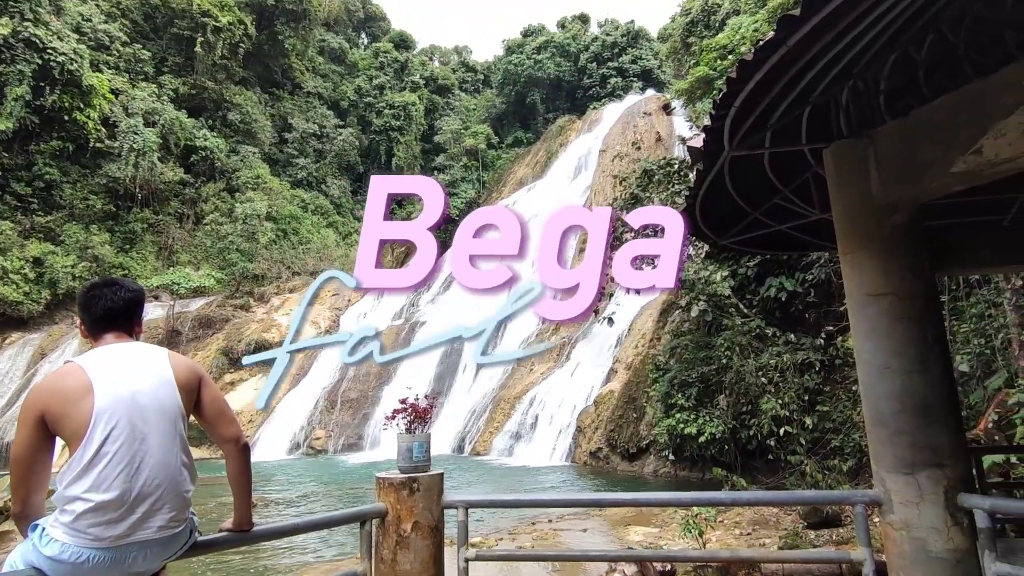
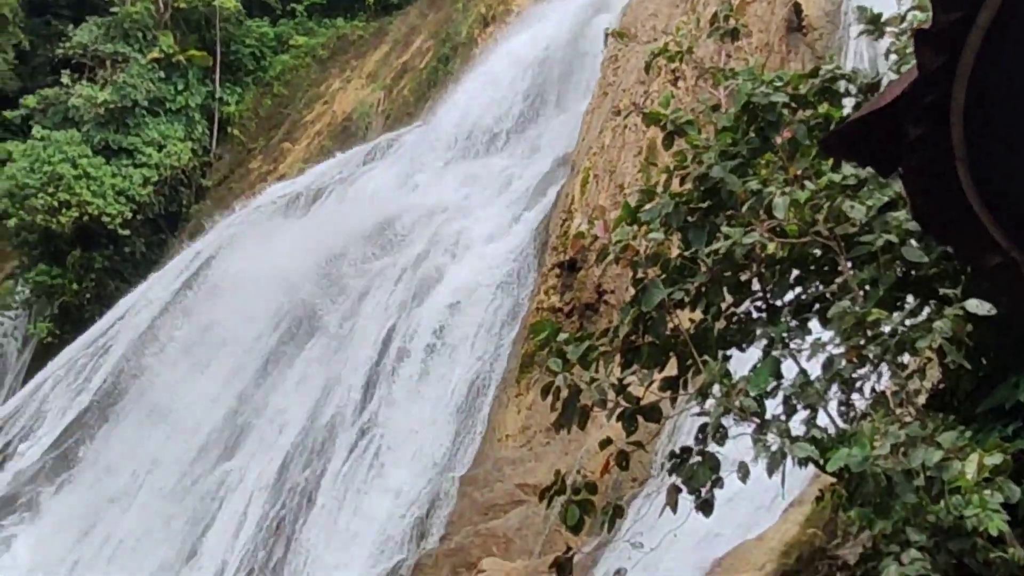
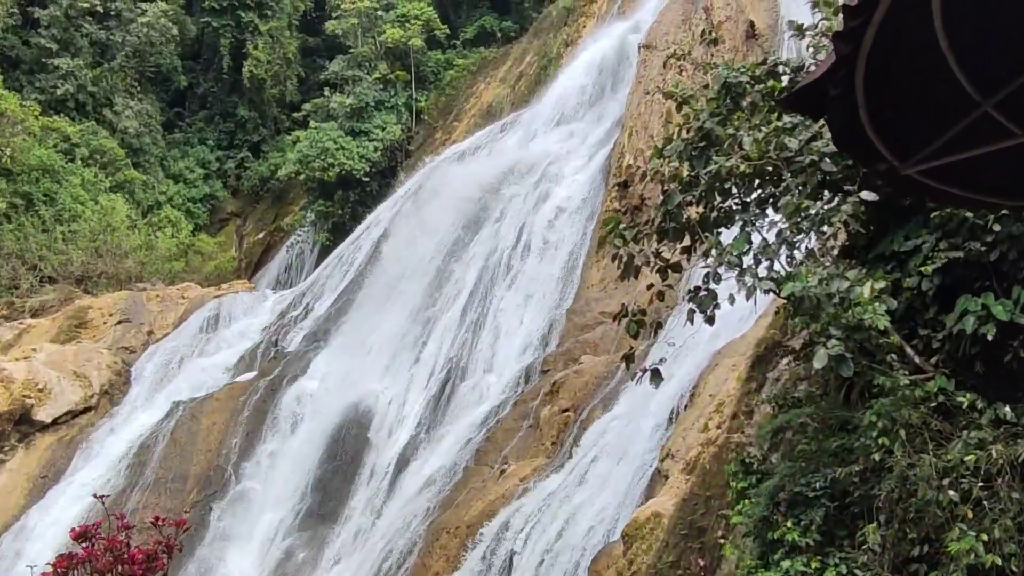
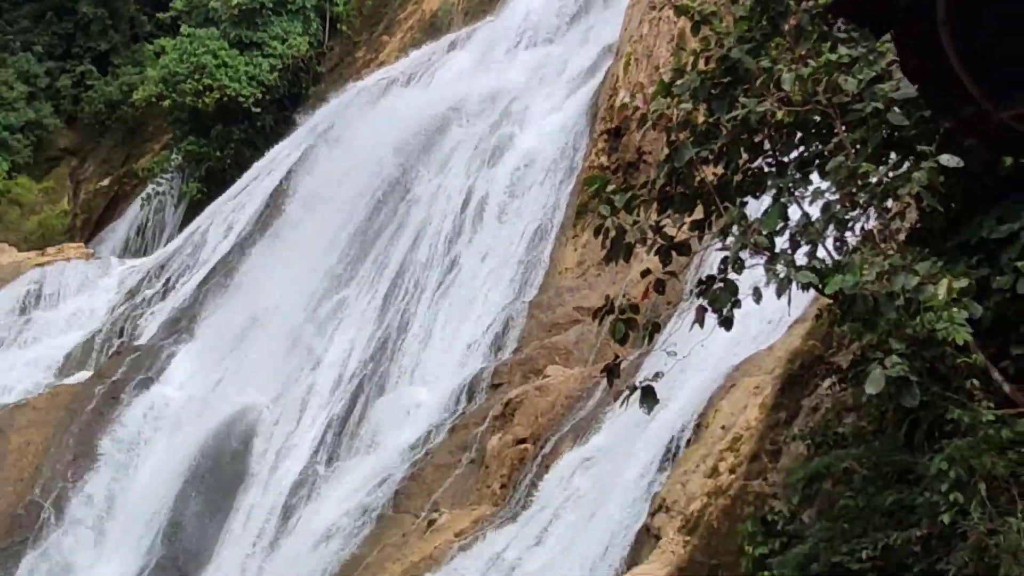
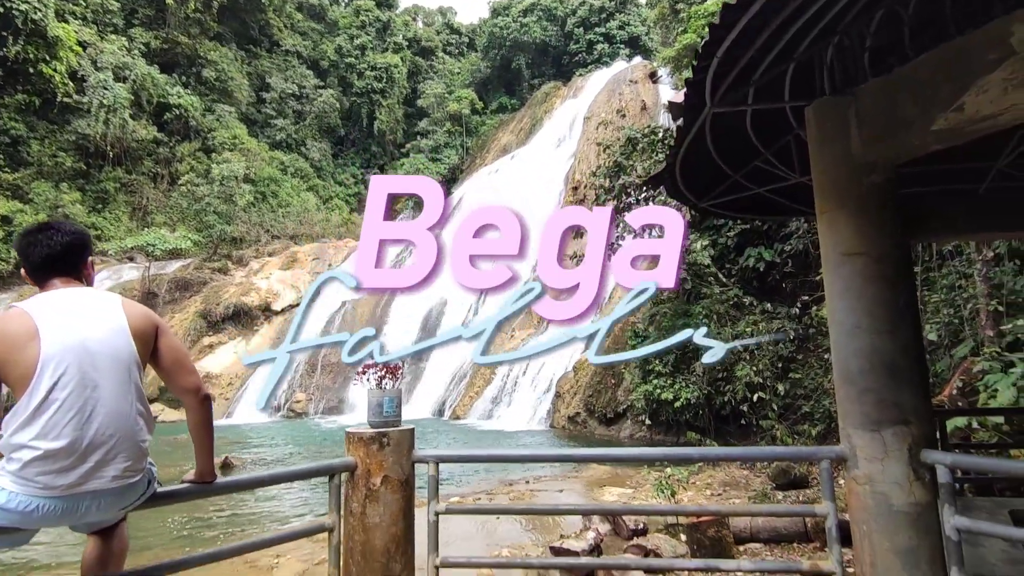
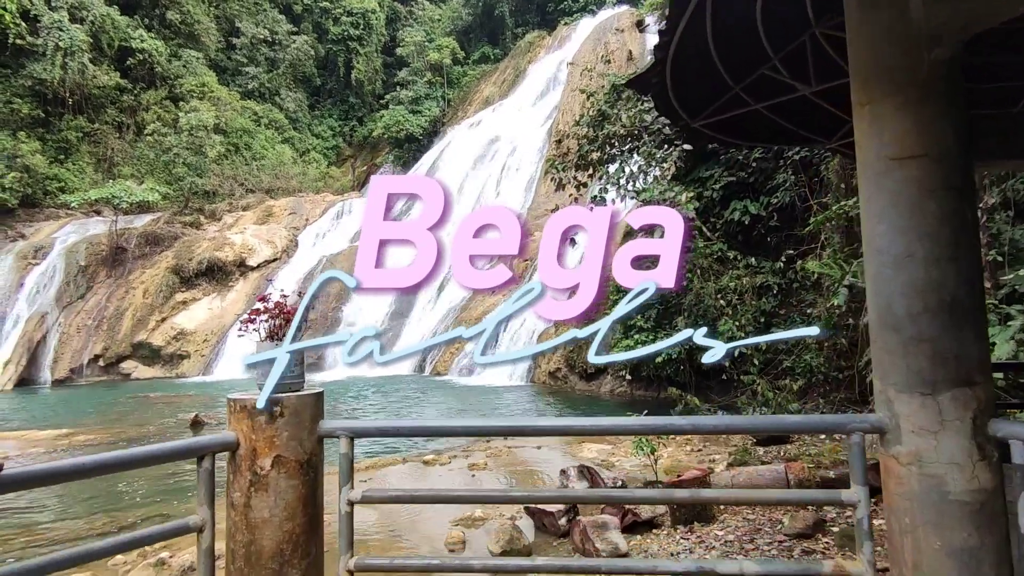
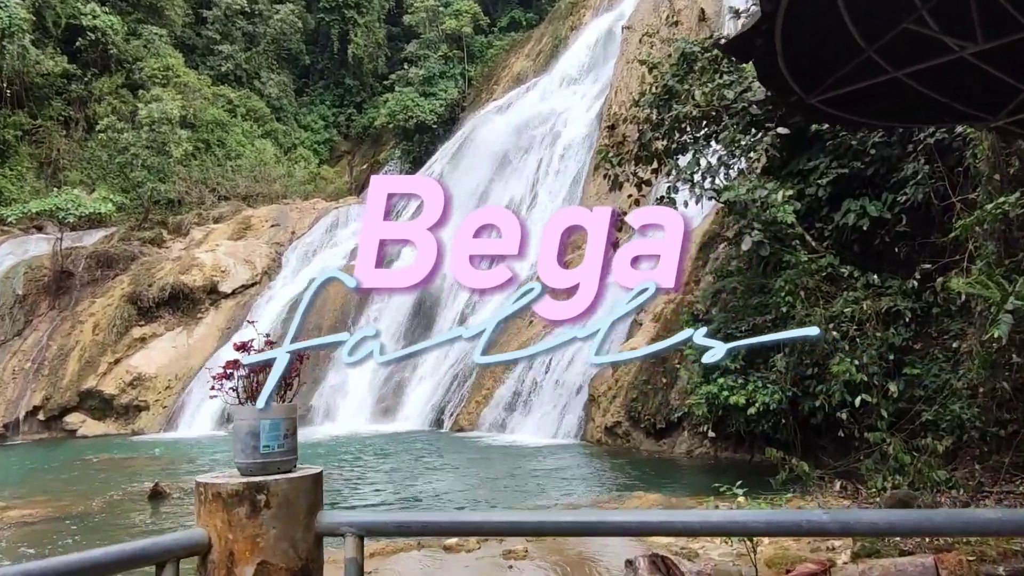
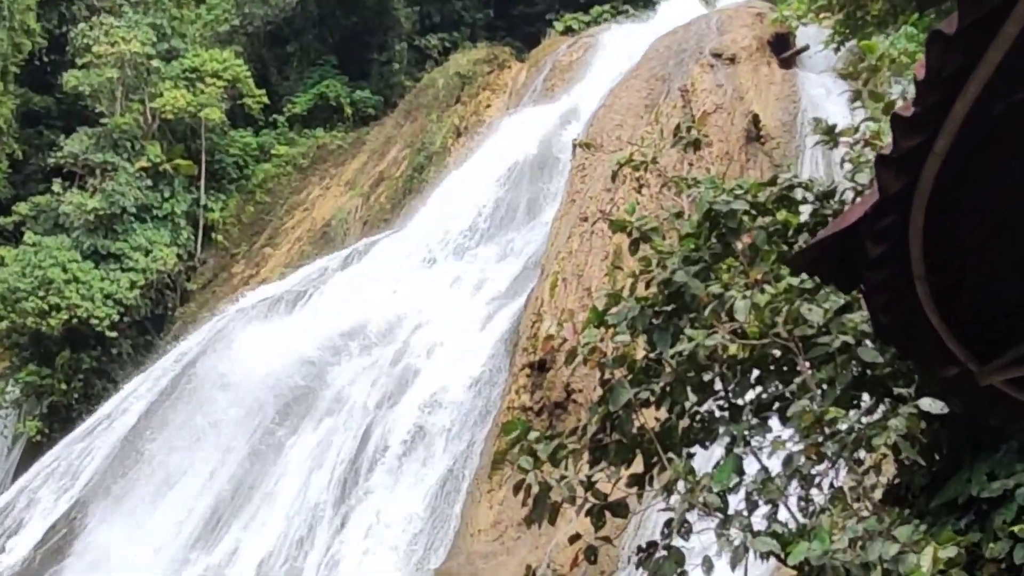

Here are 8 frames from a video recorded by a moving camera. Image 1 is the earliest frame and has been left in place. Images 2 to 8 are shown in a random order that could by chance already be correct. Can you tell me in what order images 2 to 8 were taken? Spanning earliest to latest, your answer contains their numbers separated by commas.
5, 6, 7, 3, 8, 2, 4
